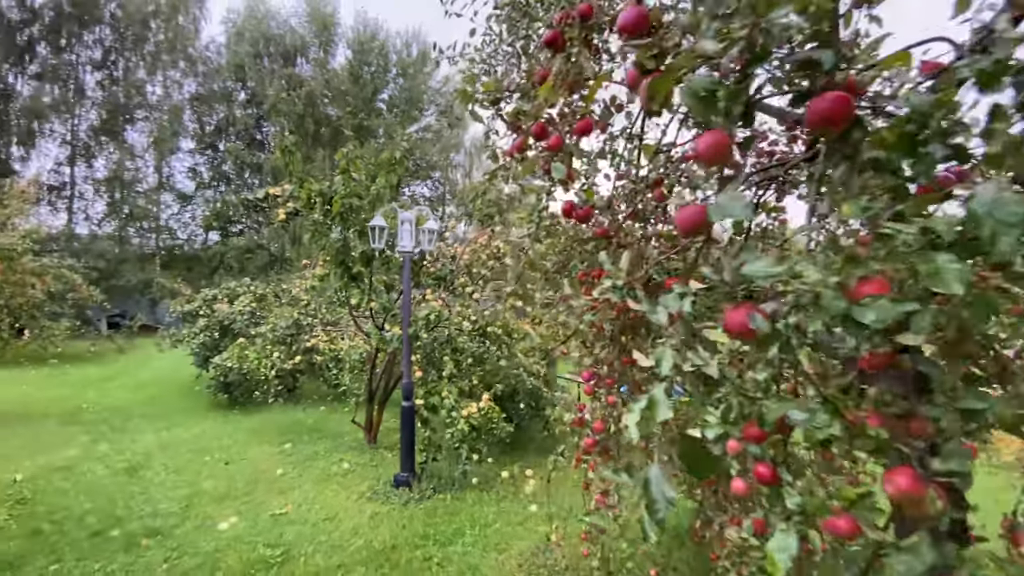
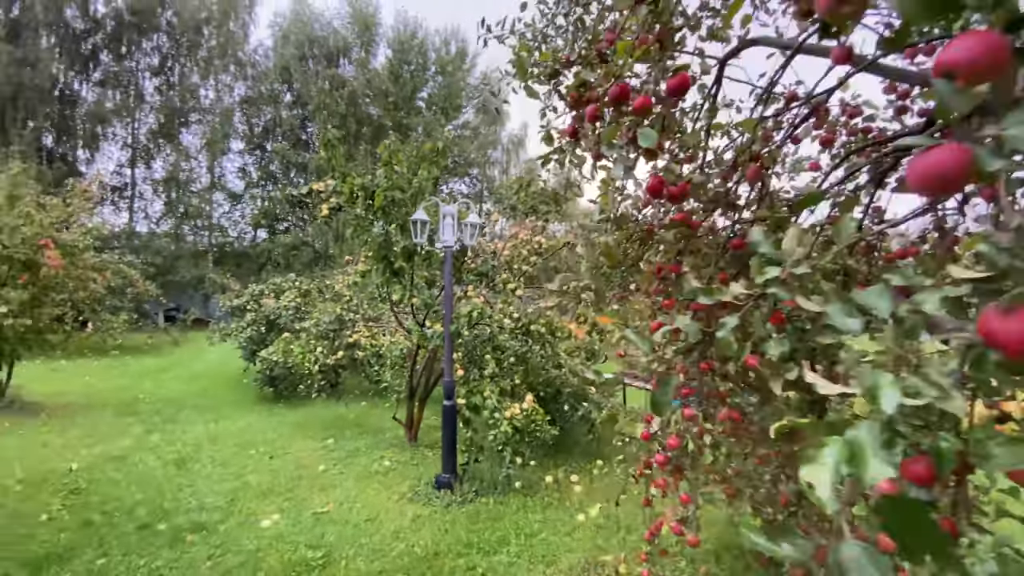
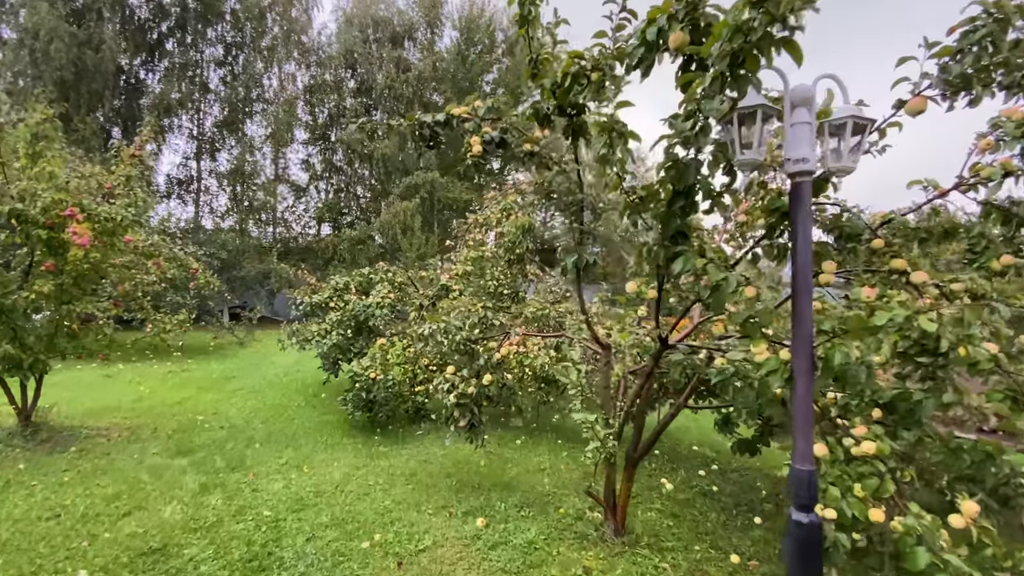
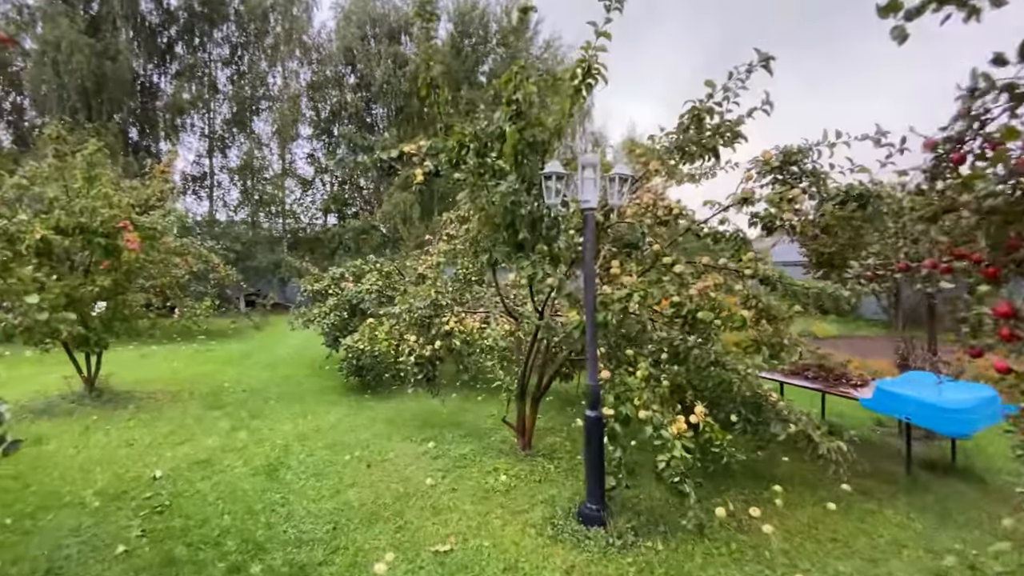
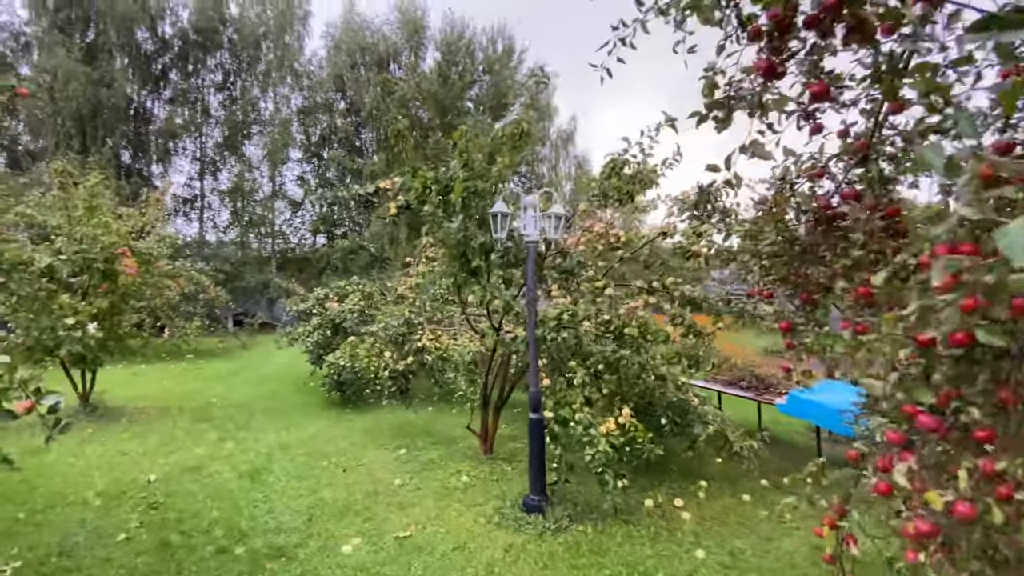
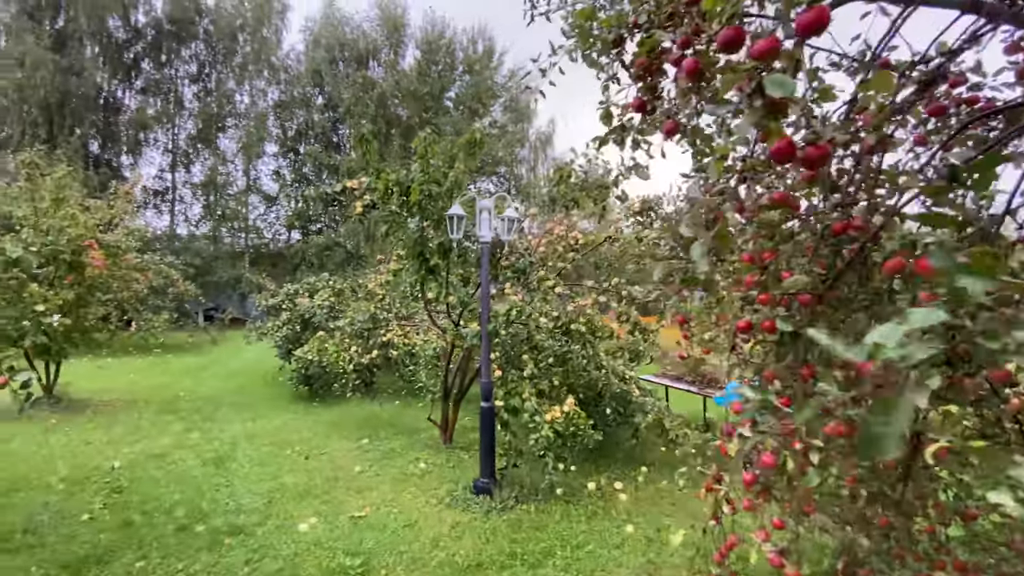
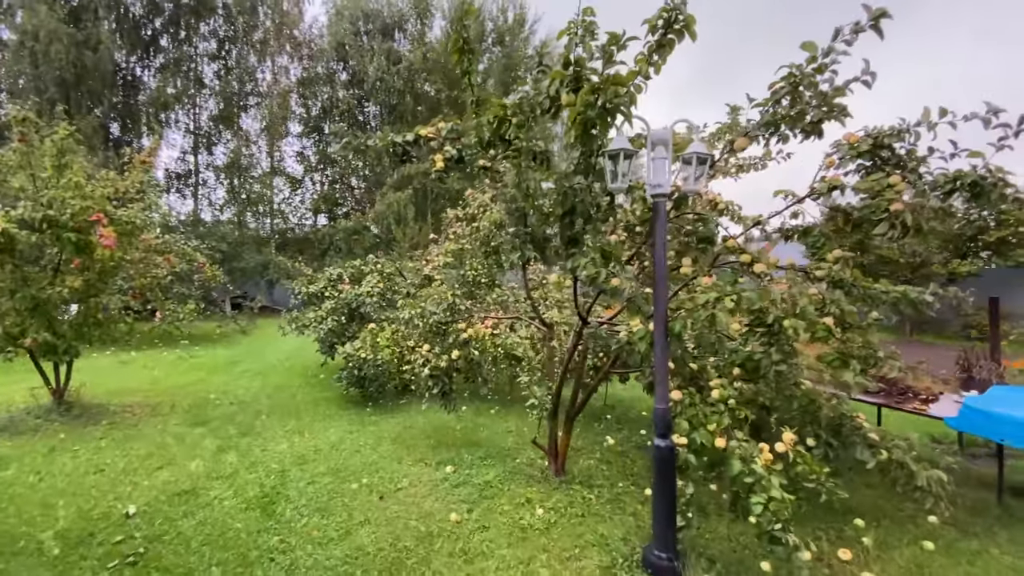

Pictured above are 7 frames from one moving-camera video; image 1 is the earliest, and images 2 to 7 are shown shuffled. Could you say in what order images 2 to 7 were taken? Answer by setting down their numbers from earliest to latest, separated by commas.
2, 6, 5, 4, 7, 3
